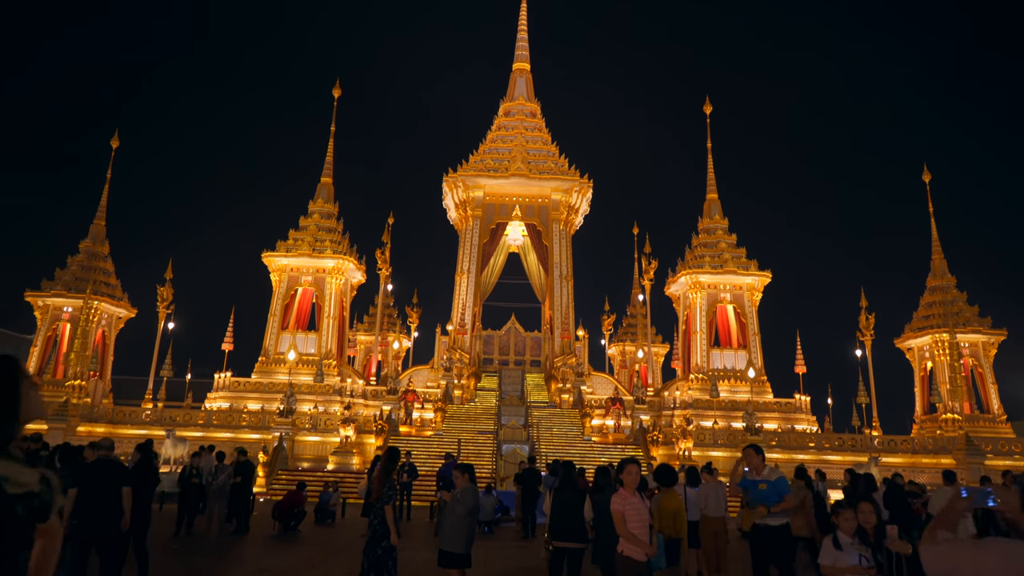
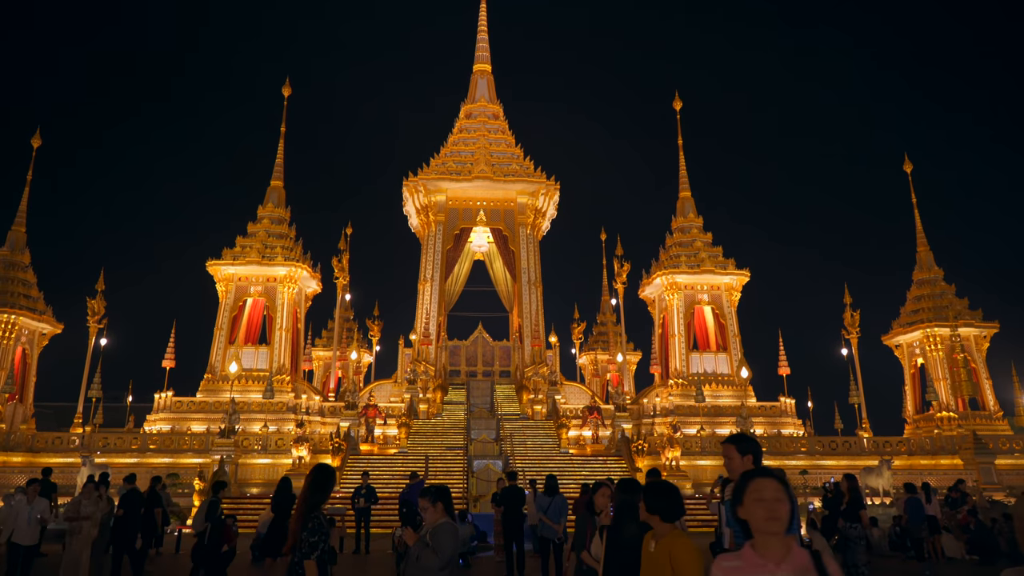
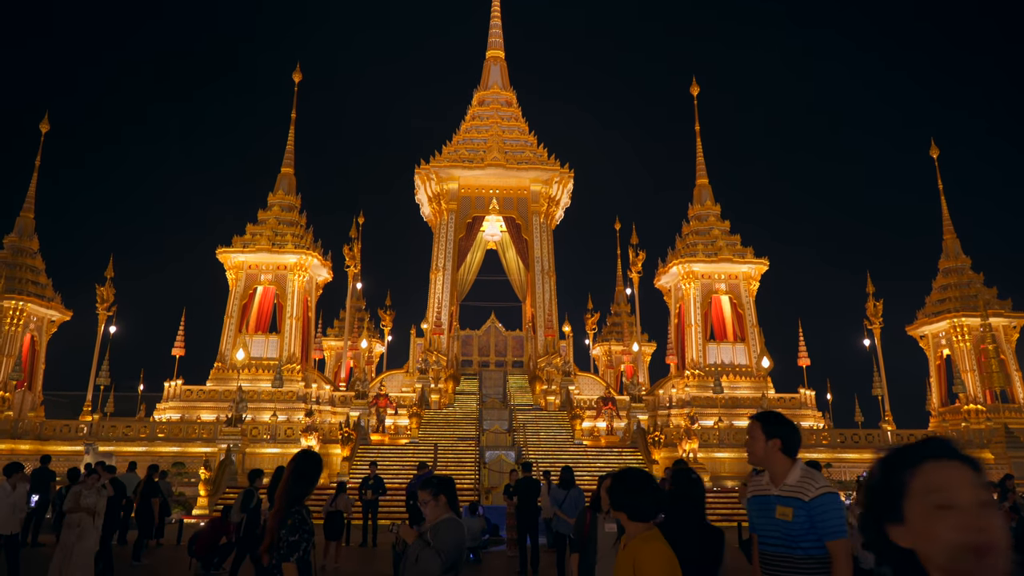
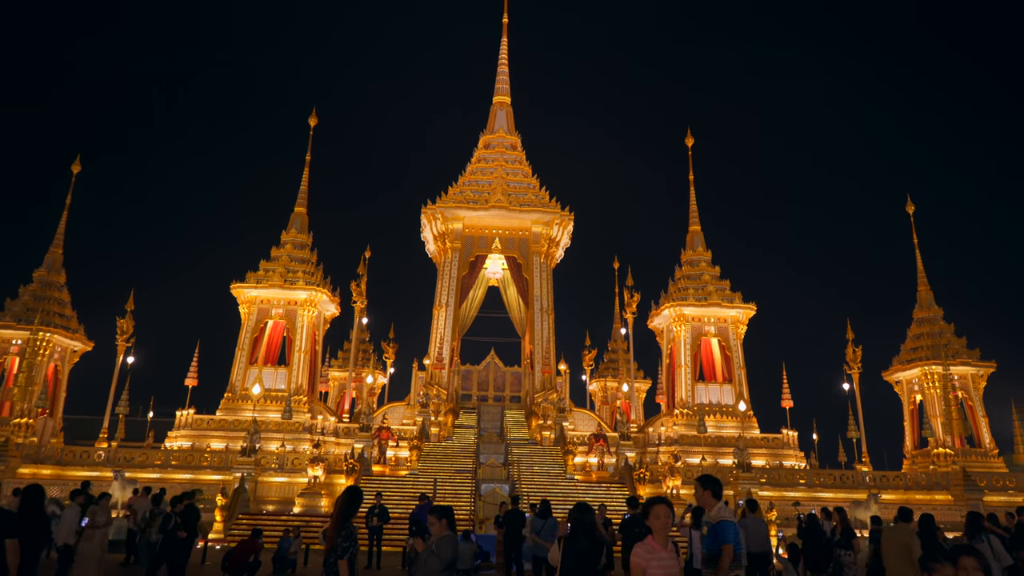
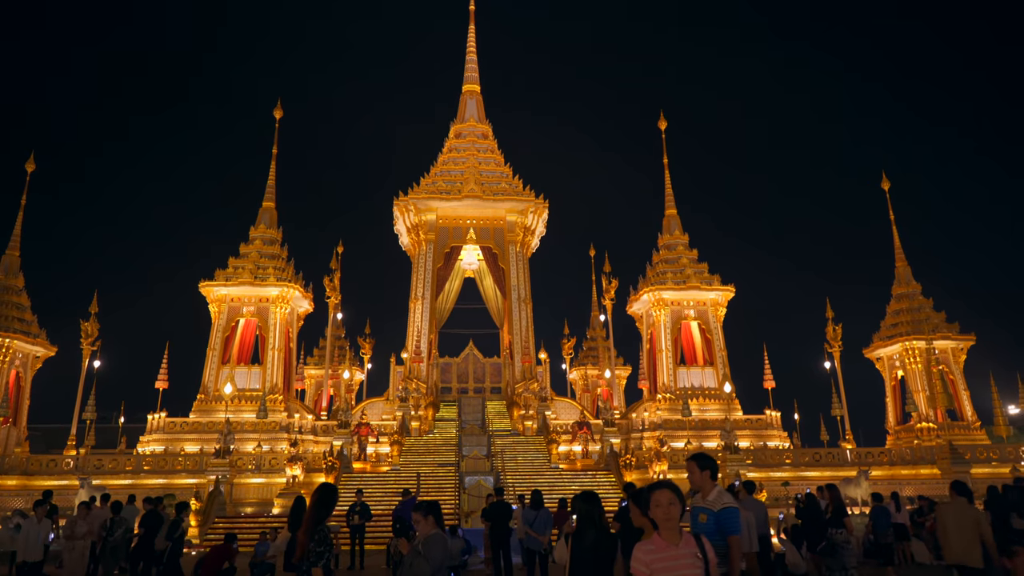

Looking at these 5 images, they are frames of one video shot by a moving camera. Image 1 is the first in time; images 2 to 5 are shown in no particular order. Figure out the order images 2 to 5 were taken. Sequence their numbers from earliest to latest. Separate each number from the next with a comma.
4, 5, 2, 3
